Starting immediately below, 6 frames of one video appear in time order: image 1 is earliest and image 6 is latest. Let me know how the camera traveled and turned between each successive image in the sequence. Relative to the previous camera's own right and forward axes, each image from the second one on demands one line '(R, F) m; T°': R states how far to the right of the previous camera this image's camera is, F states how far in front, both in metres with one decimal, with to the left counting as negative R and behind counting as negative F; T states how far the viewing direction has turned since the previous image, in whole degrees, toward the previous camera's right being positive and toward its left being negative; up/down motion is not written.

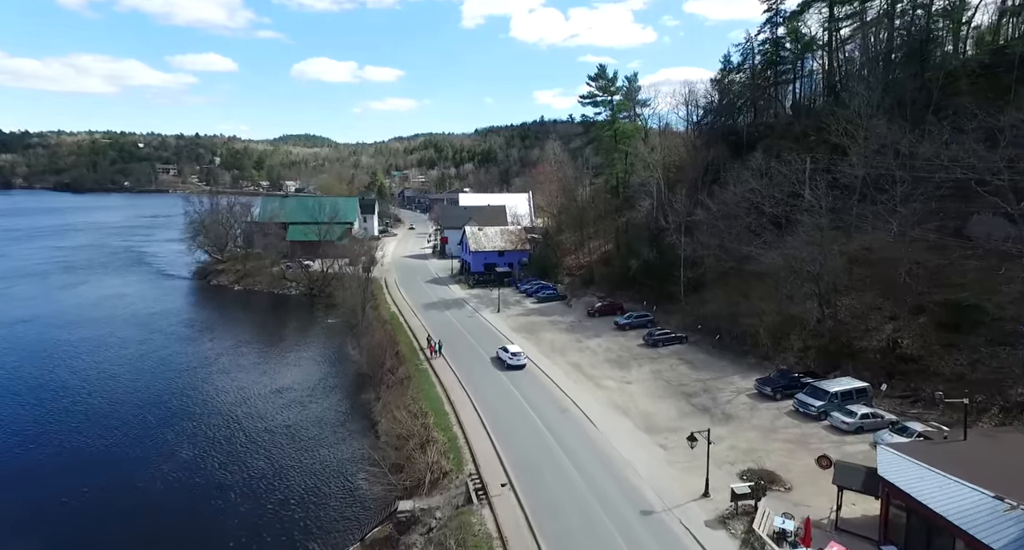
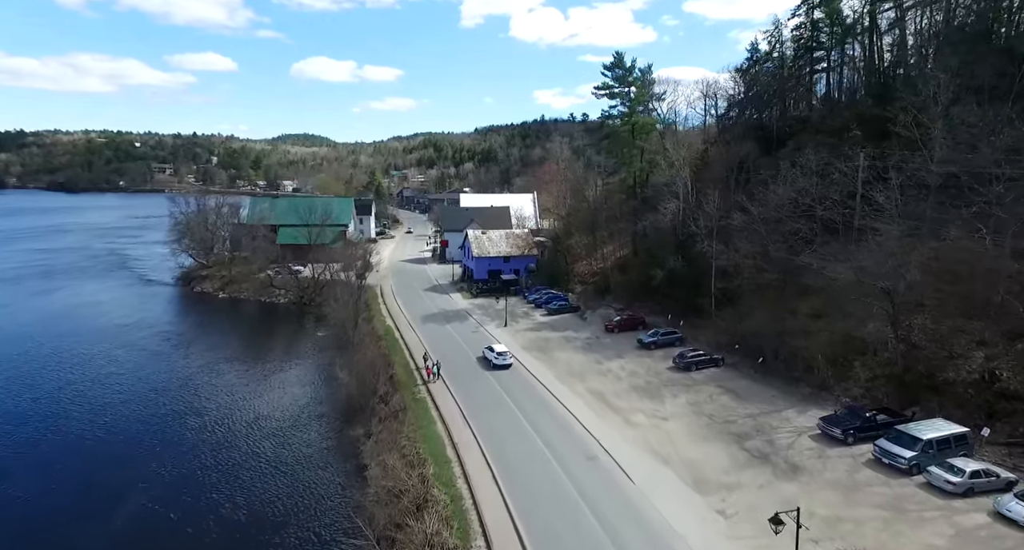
(-0.6, +4.7) m; 0°
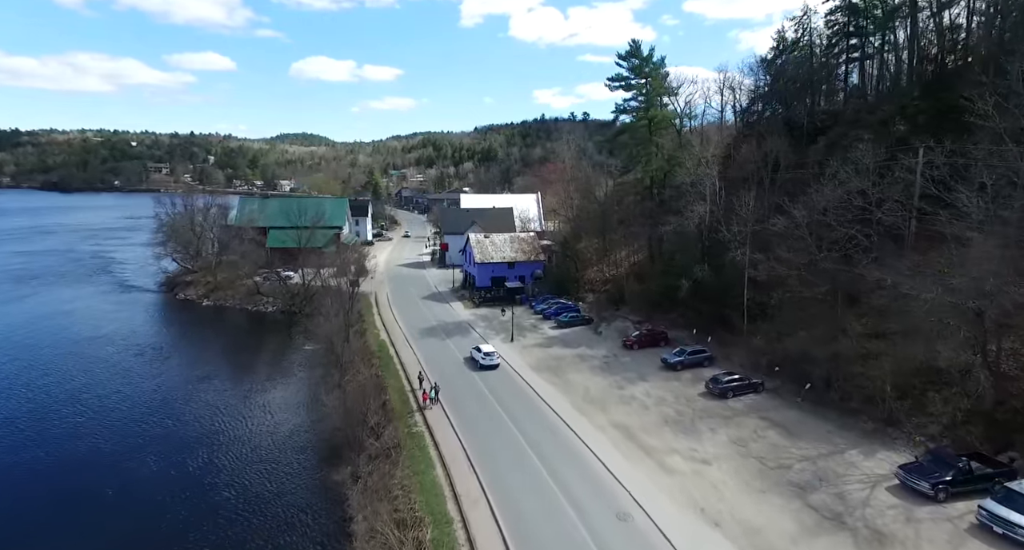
(-0.5, +4.0) m; 0°
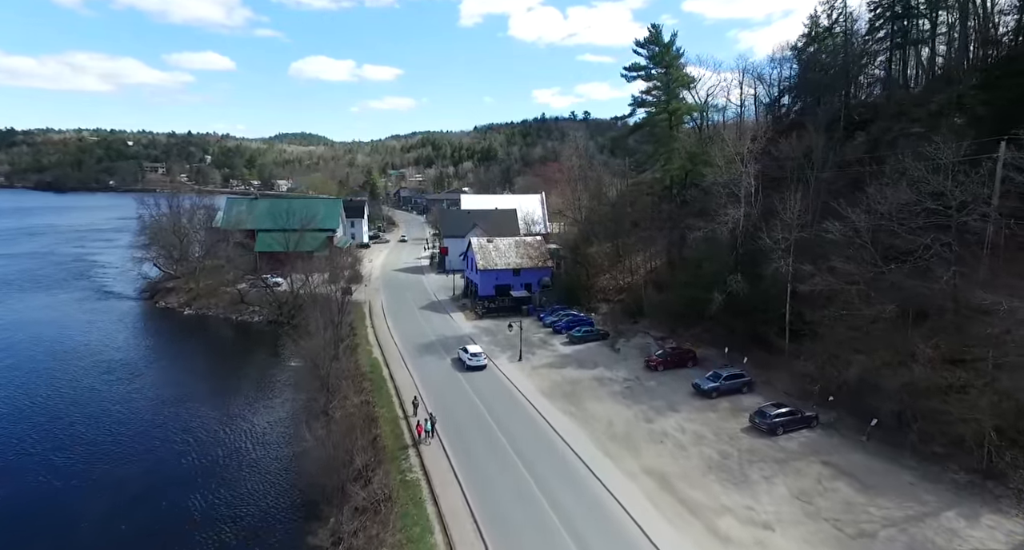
(-0.5, +4.1) m; 0°
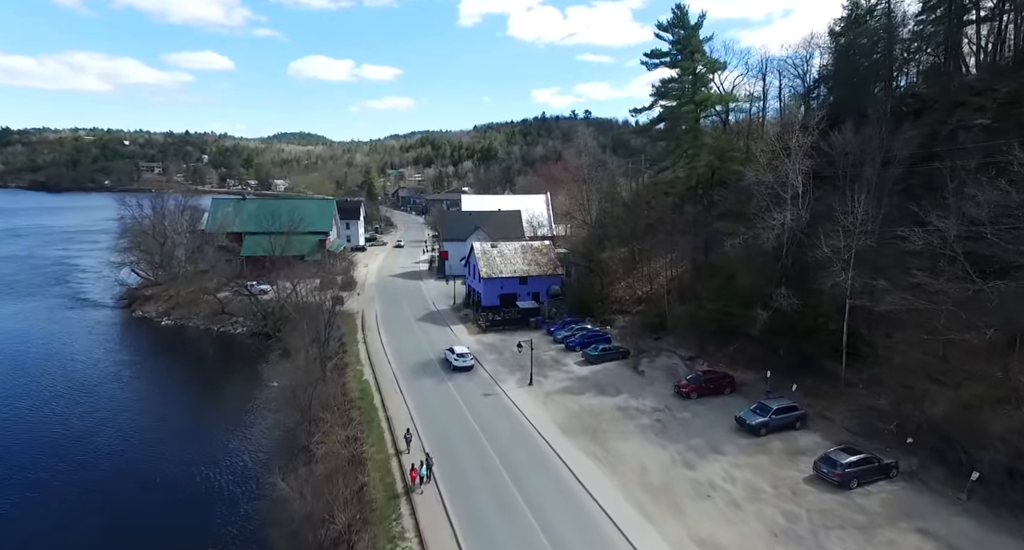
(-0.5, +4.2) m; 0°
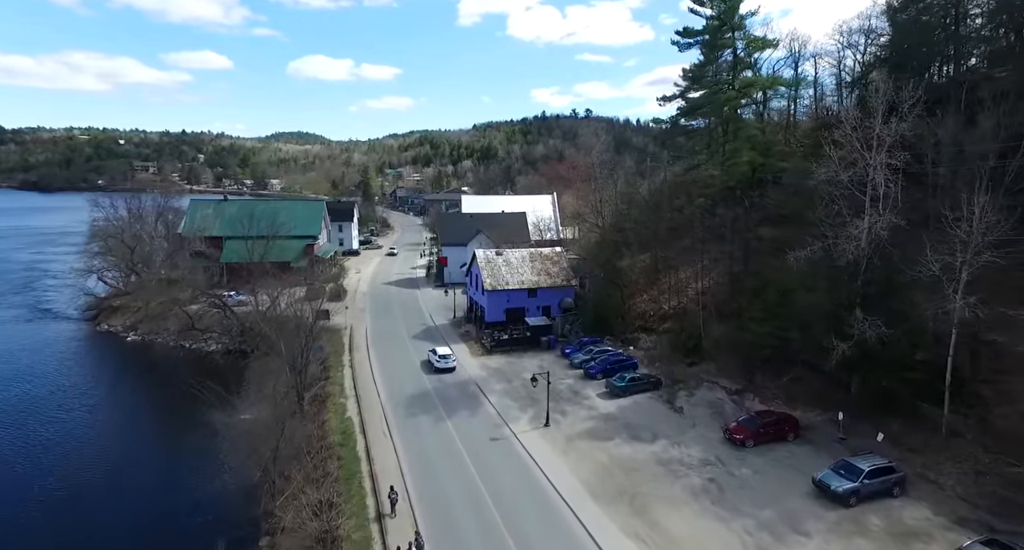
(-0.5, +5.2) m; 0°
